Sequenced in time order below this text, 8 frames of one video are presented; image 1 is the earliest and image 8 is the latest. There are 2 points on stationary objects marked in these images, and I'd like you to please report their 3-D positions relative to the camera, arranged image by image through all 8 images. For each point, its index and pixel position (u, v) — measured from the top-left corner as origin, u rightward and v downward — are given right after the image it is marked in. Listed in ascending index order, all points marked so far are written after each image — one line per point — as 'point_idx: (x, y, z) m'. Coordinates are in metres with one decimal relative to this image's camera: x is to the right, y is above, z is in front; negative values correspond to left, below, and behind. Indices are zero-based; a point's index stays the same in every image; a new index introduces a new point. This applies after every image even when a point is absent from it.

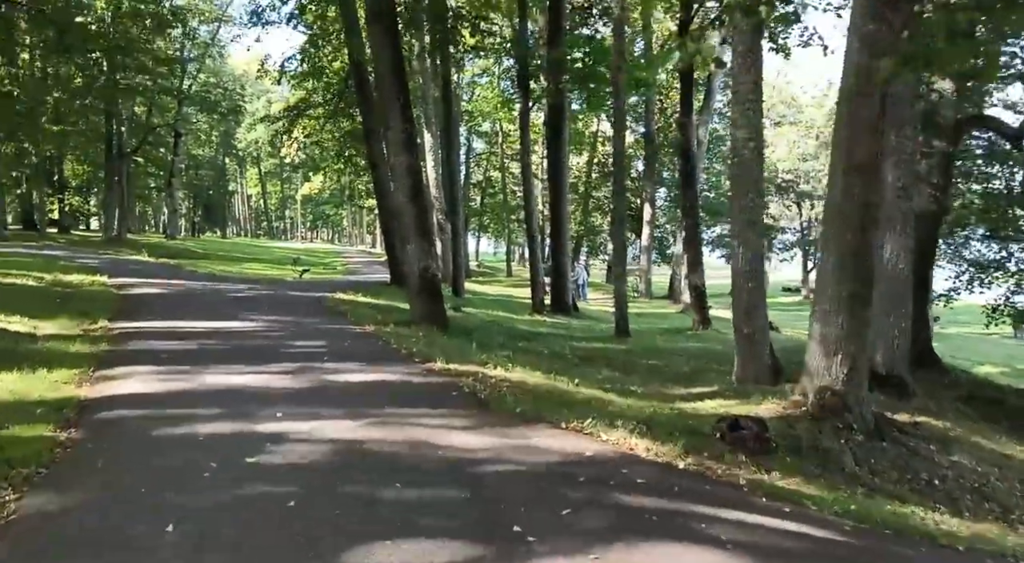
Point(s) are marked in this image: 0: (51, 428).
0: (-4.4, -1.4, +11.7) m
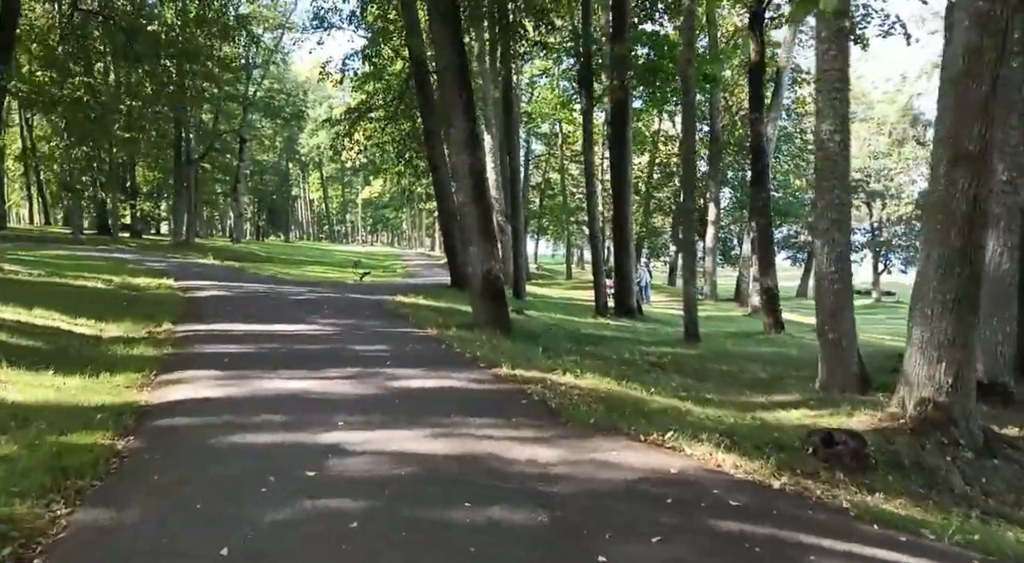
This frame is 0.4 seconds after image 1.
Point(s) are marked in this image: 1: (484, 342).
0: (-3.8, -1.4, +11.3) m
1: (-0.4, -0.8, +16.6) m
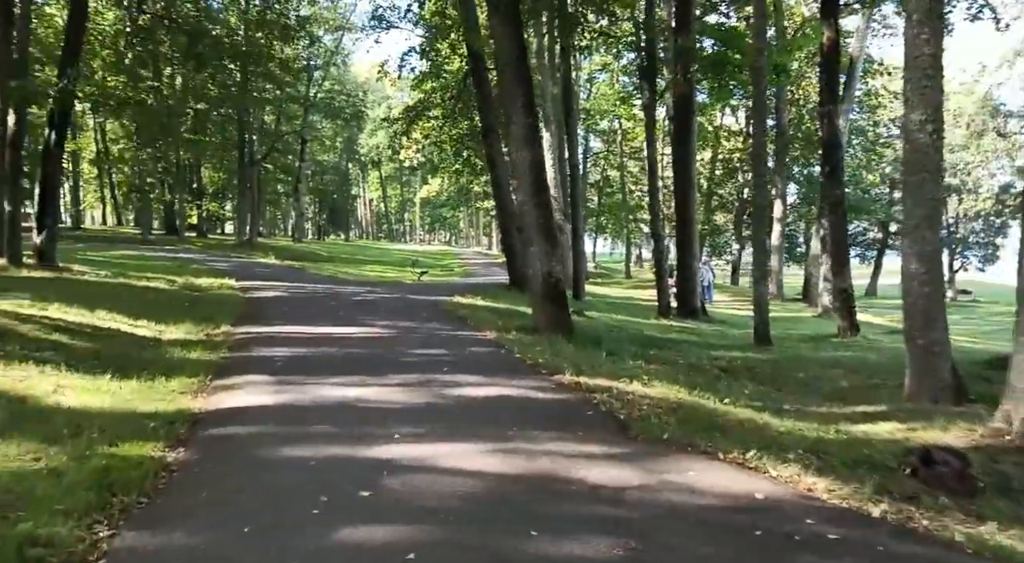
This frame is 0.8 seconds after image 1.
0: (-3.2, -1.5, +10.9) m
1: (+0.4, -0.9, +16.0) m
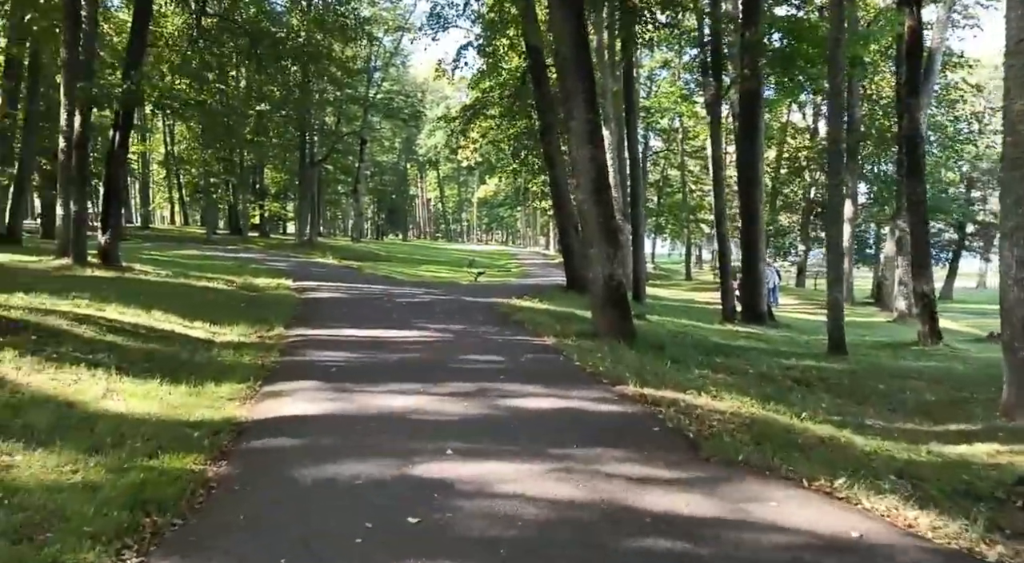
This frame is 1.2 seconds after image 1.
0: (-2.7, -1.5, +10.3) m
1: (+1.2, -0.9, +15.2) m
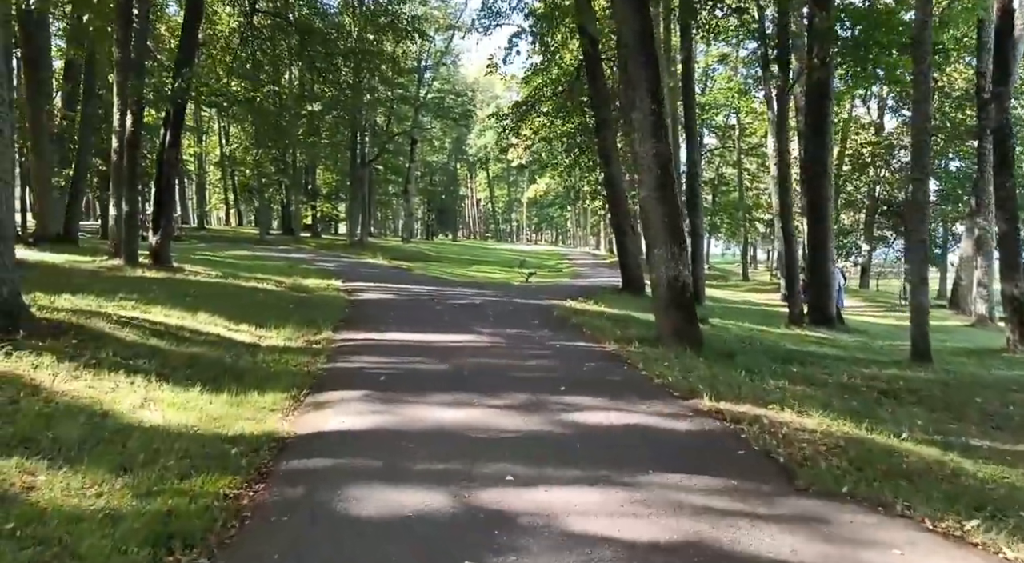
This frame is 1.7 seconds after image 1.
0: (-2.2, -1.5, +9.5) m
1: (+1.9, -0.9, +14.2) m
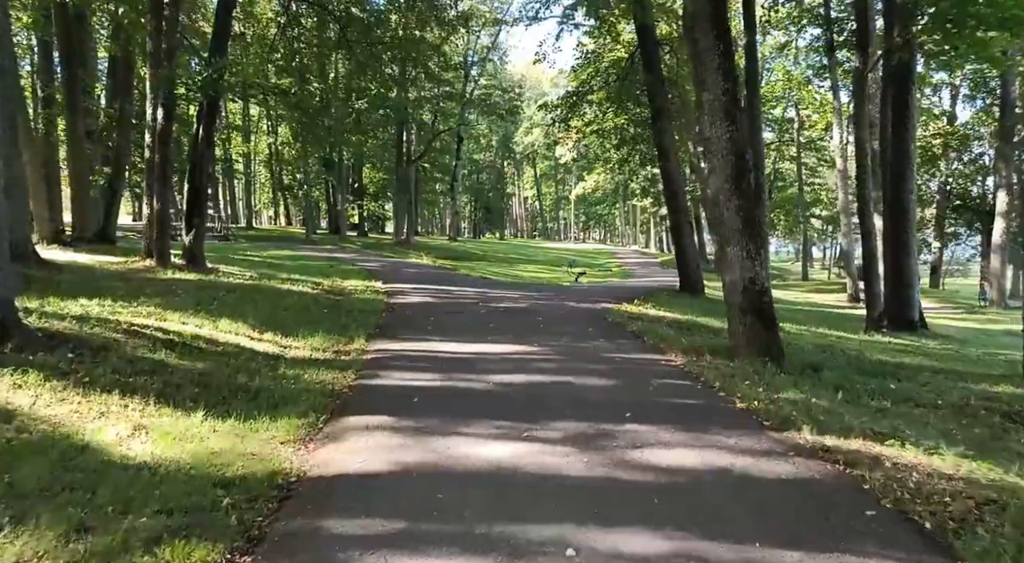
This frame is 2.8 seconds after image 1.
0: (-1.8, -1.6, +7.7) m
1: (+2.5, -1.0, +12.3) m
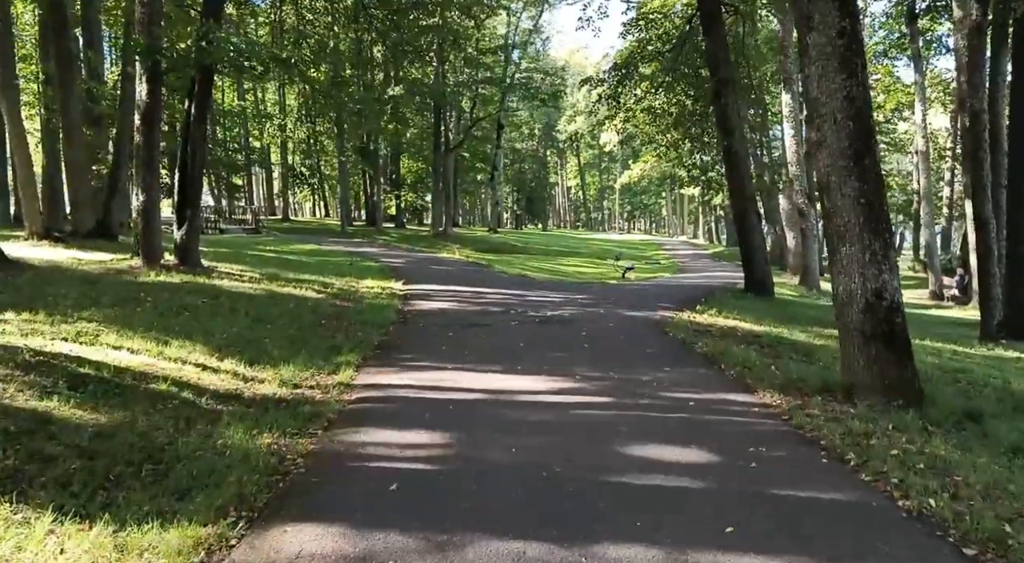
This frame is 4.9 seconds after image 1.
0: (-1.7, -1.8, +3.9) m
1: (+2.7, -1.1, +8.4) m
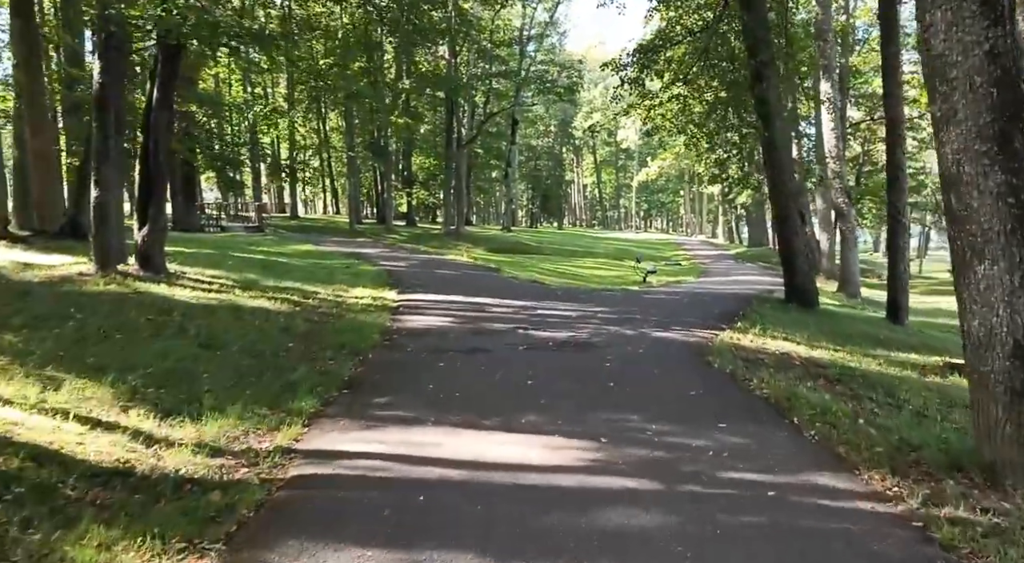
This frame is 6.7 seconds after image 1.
0: (-1.8, -2.0, +0.8) m
1: (+2.6, -1.3, +5.2) m
